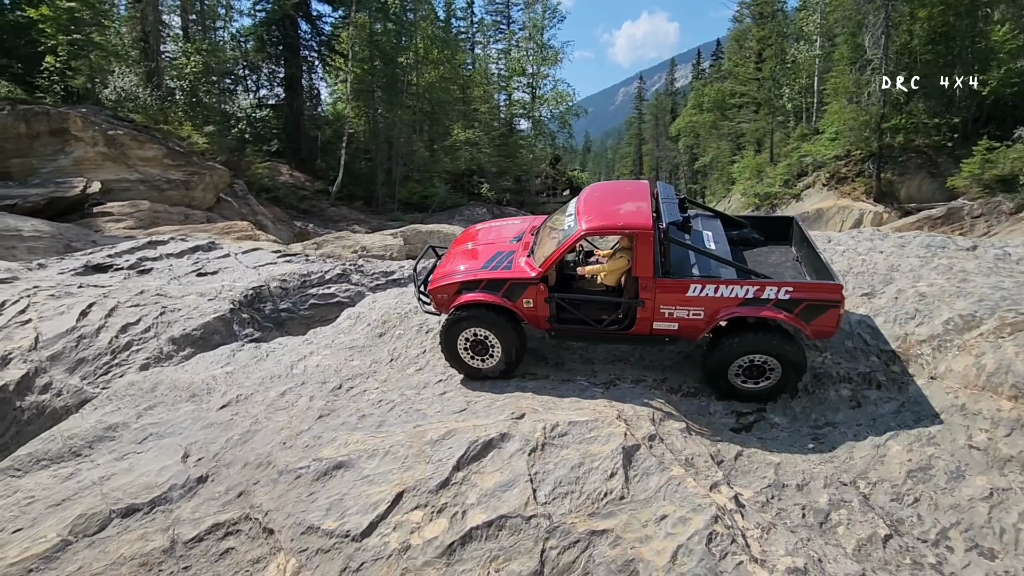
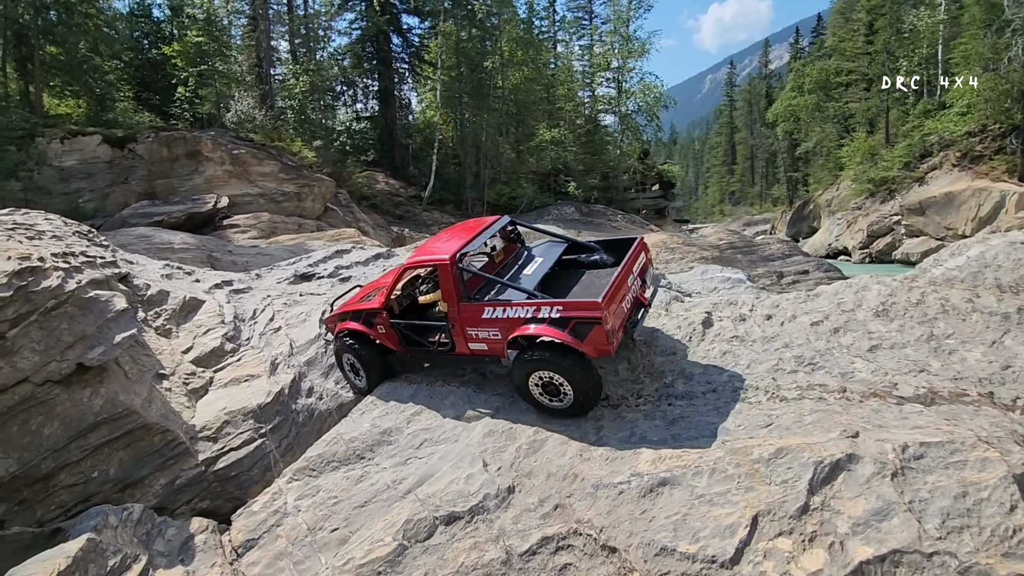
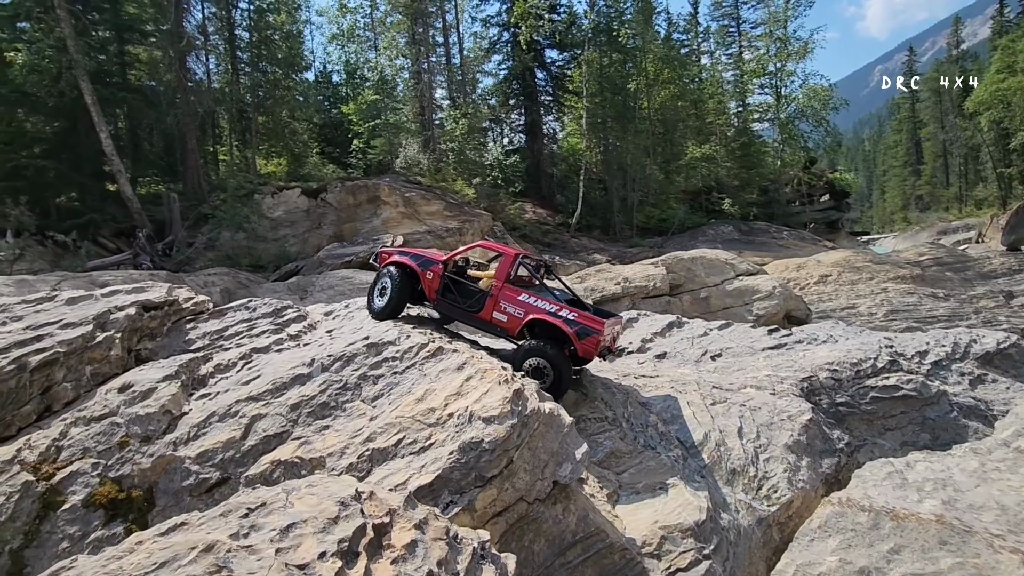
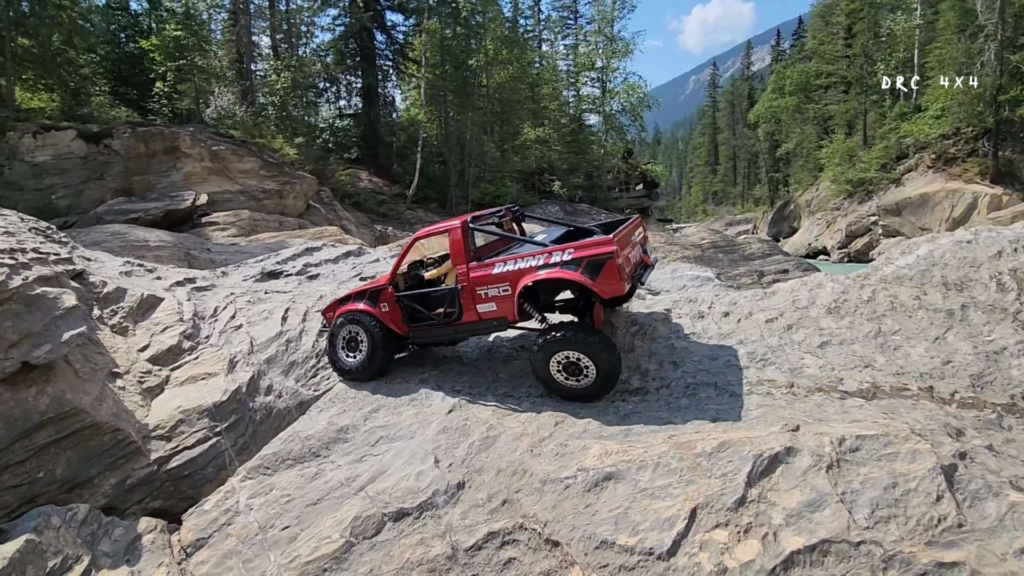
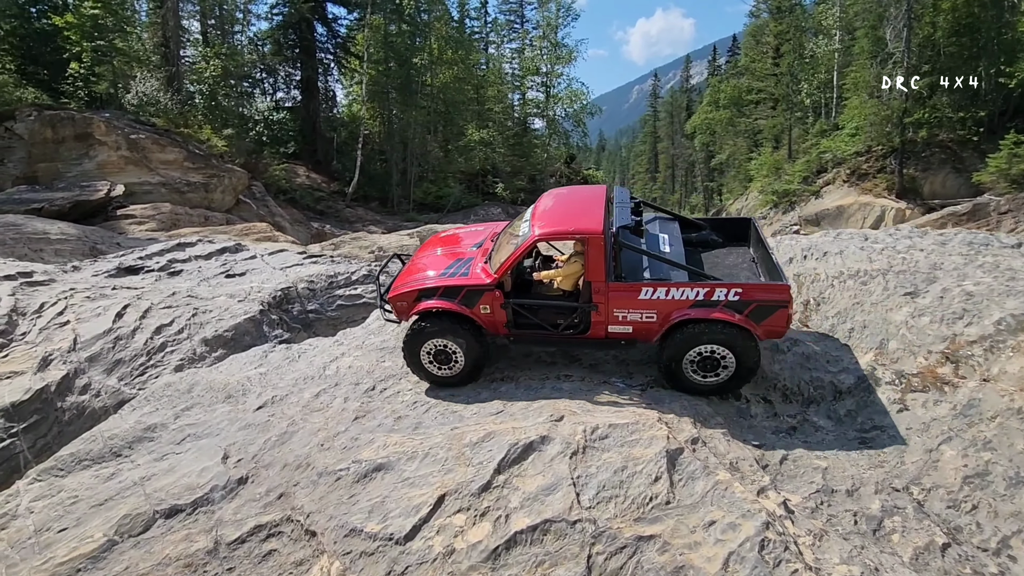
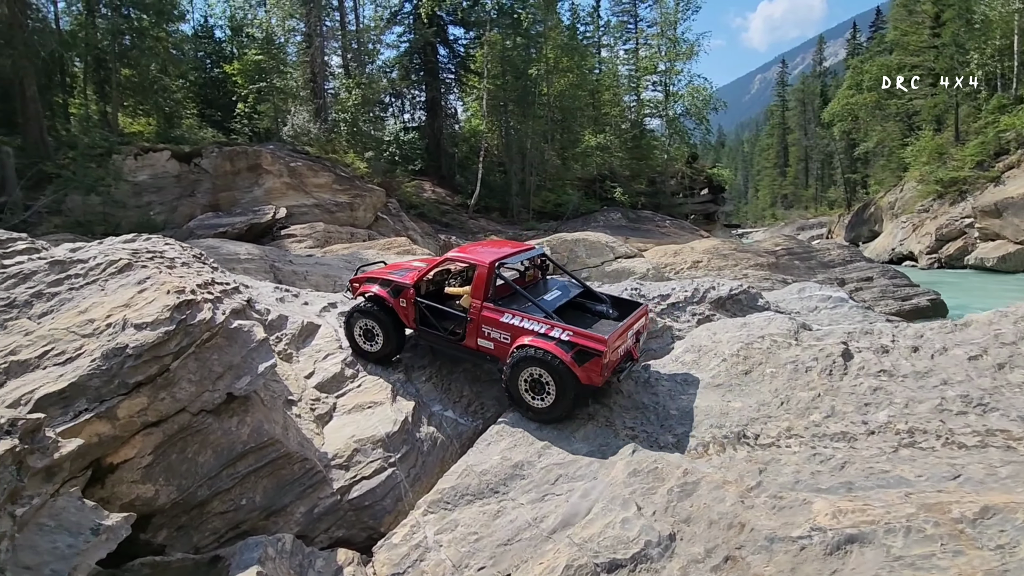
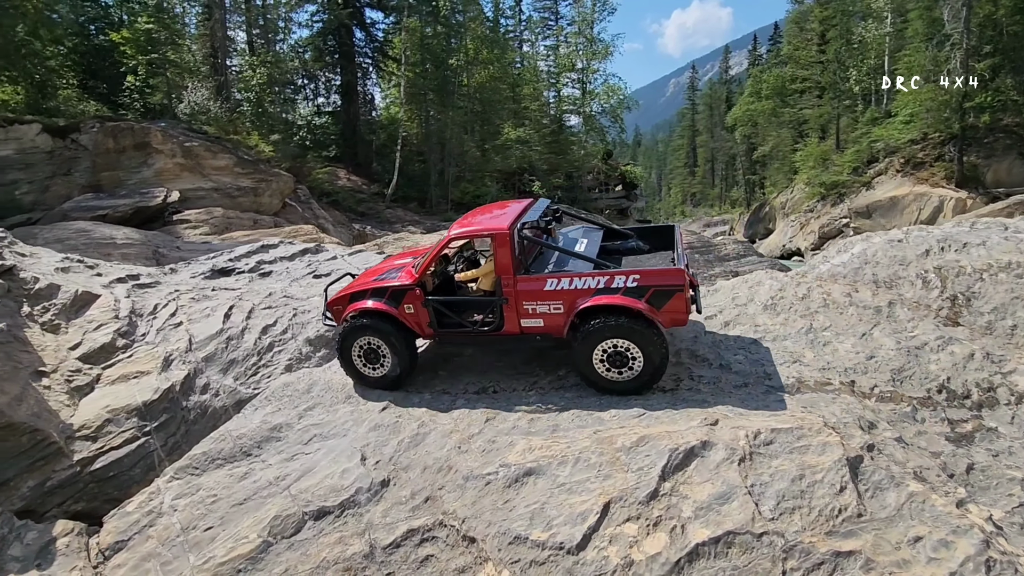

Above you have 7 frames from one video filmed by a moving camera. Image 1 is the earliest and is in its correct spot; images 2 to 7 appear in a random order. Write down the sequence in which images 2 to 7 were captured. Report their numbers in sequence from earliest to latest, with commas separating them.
5, 7, 4, 2, 6, 3
